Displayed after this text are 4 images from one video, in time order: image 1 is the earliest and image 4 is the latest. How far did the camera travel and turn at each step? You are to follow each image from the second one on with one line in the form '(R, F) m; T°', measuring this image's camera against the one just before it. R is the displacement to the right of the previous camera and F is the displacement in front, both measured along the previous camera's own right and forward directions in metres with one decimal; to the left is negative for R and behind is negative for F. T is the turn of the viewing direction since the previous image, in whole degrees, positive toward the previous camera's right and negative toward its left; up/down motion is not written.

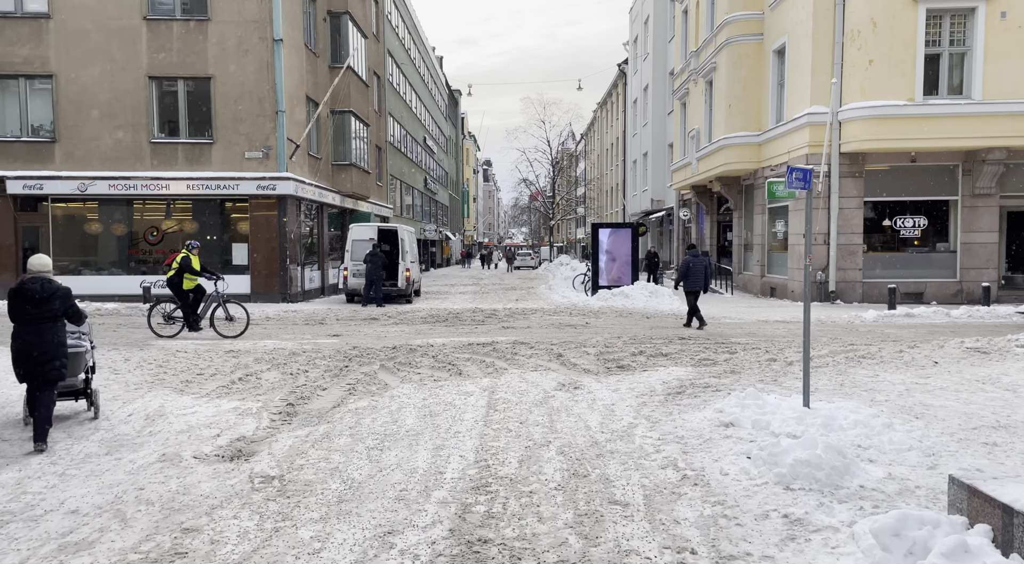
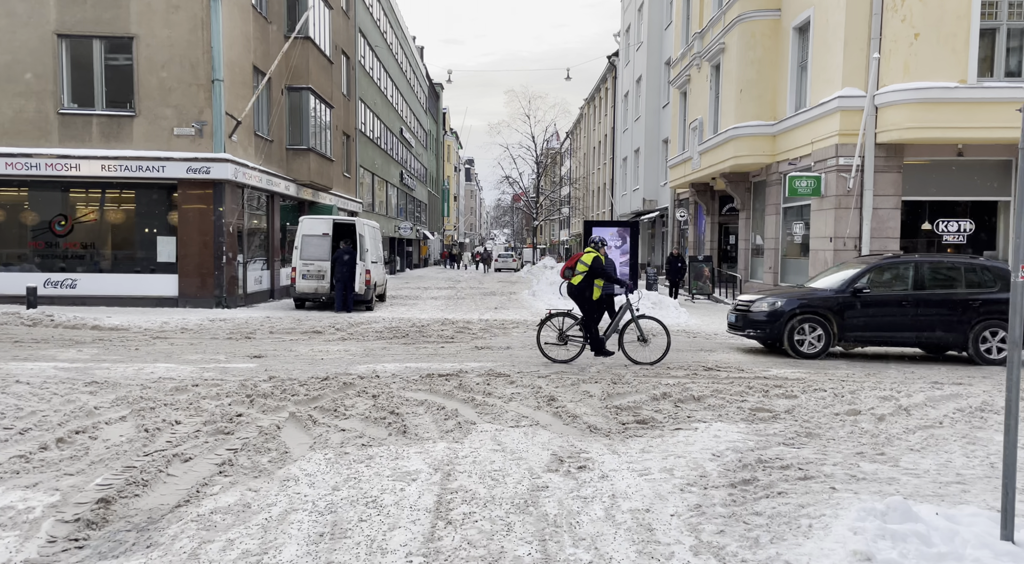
(+0.1, +3.1) m; +1°
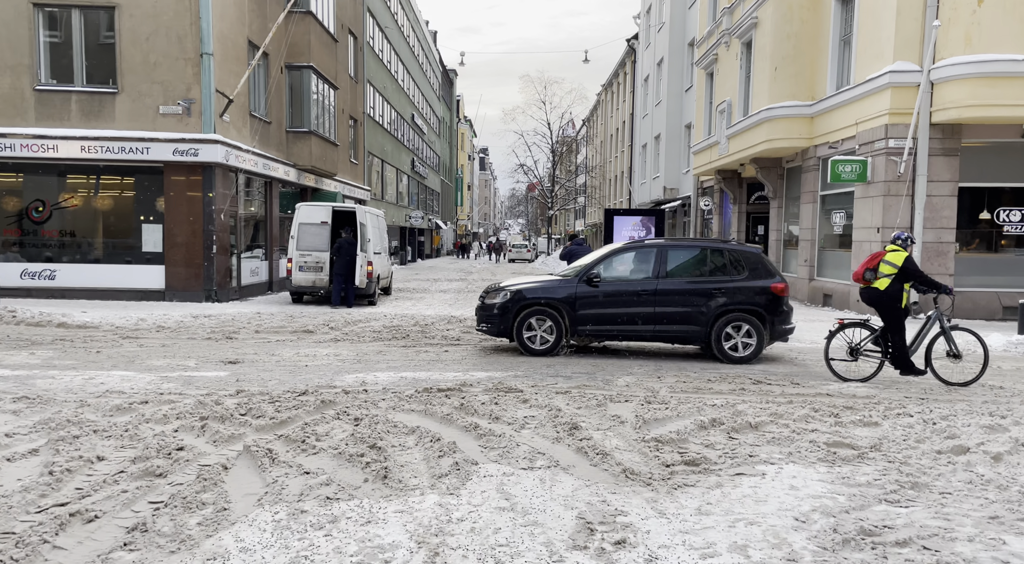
(0.0, +1.5) m; -1°
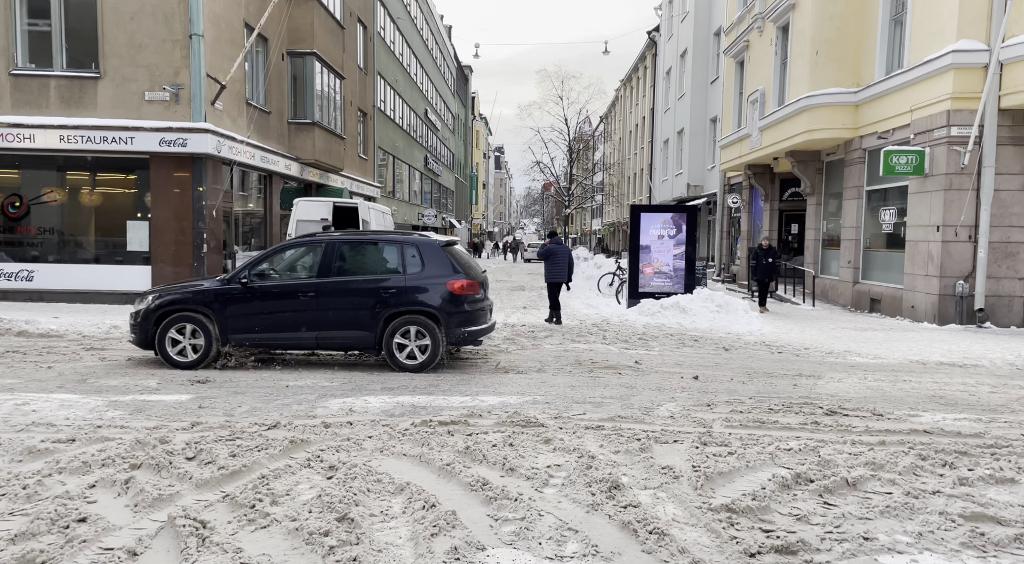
(0.0, +1.5) m; -1°
